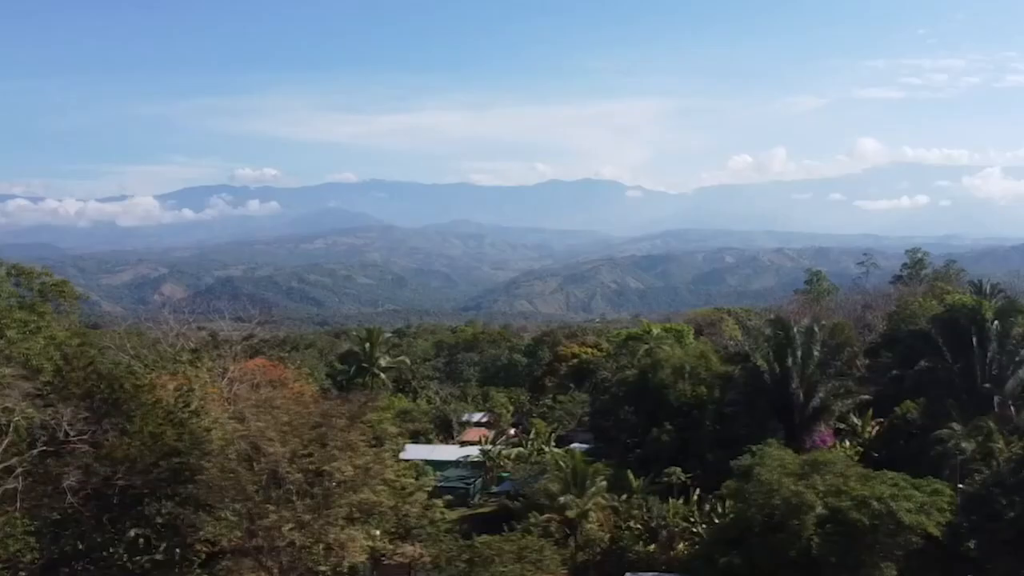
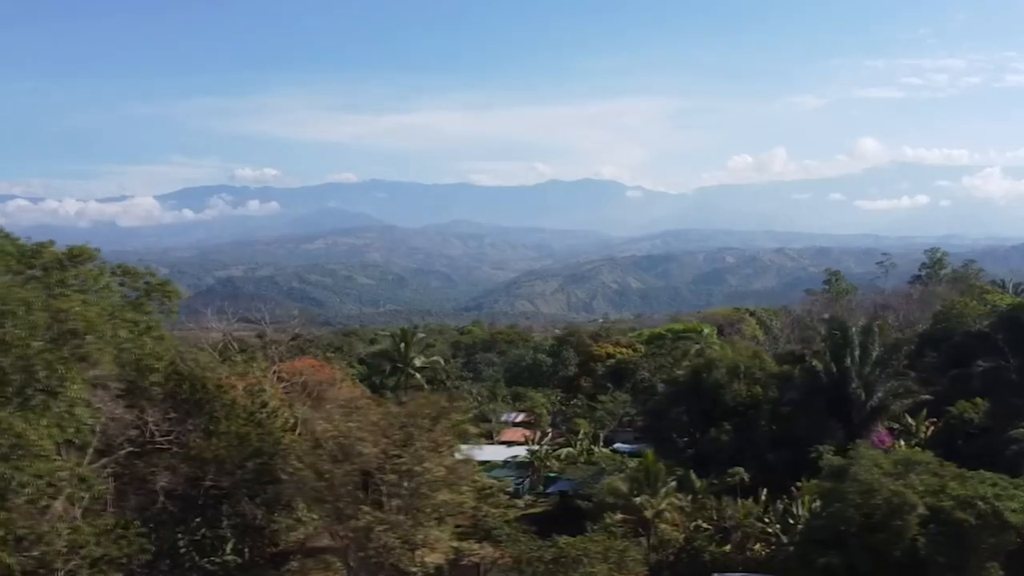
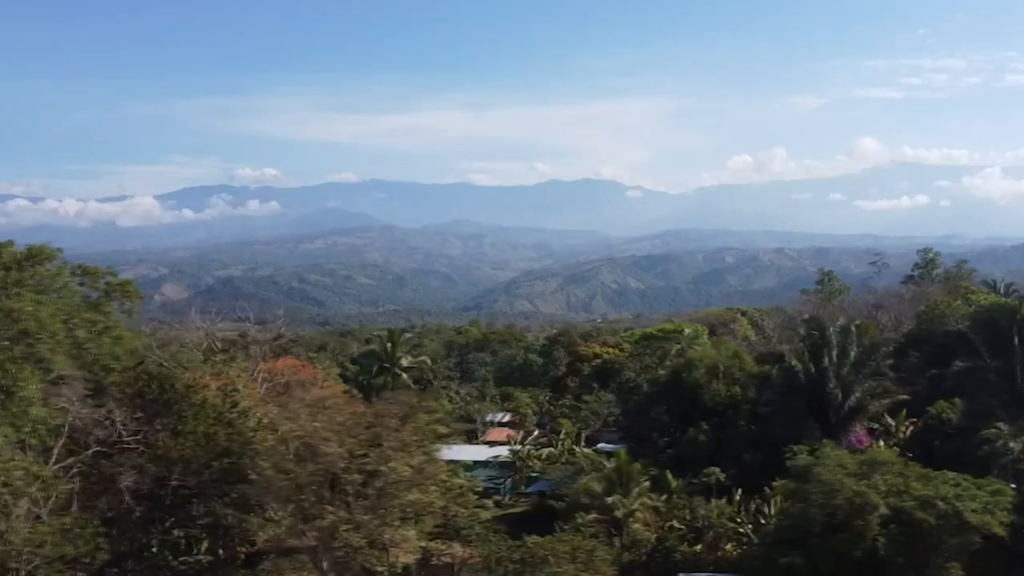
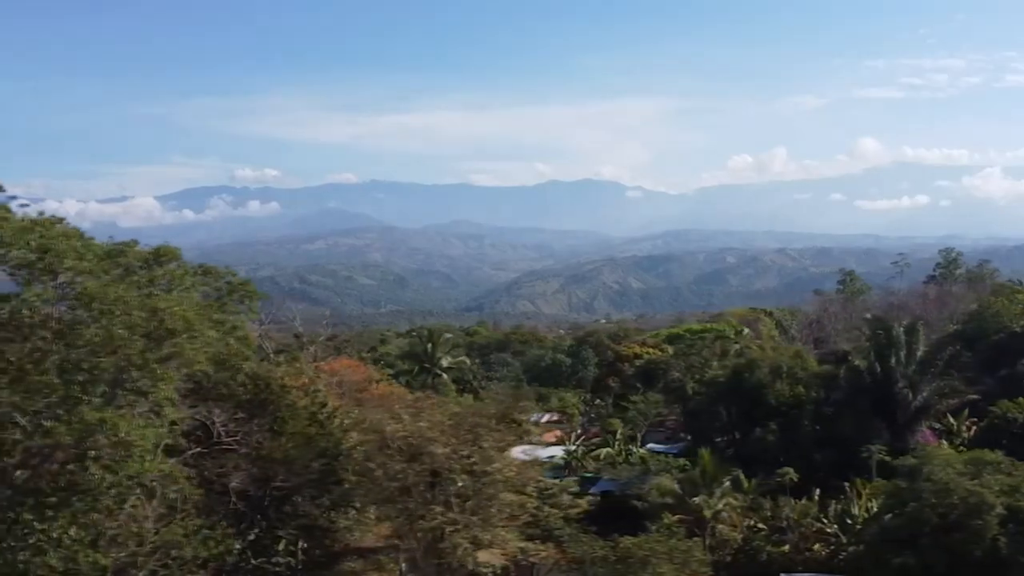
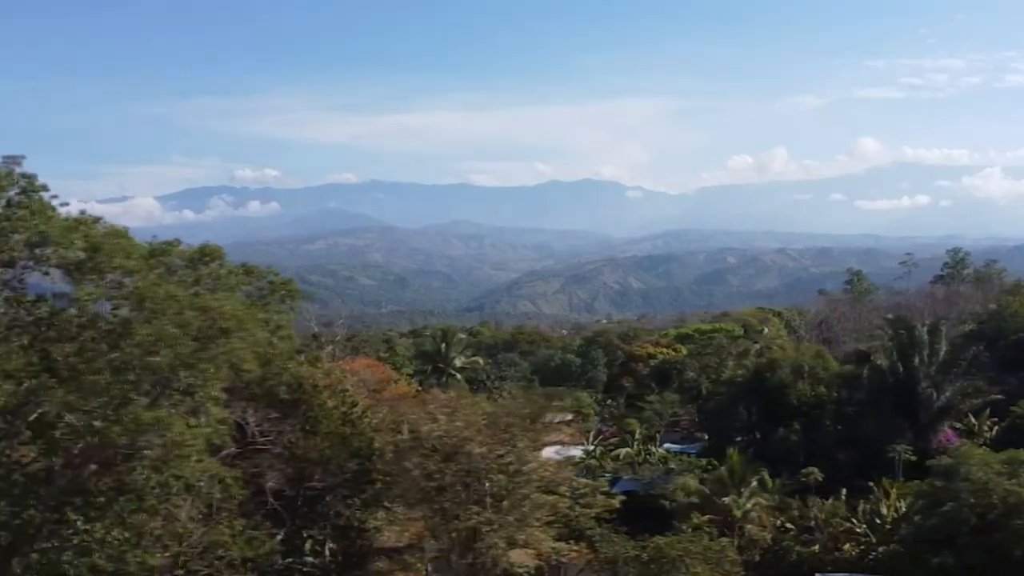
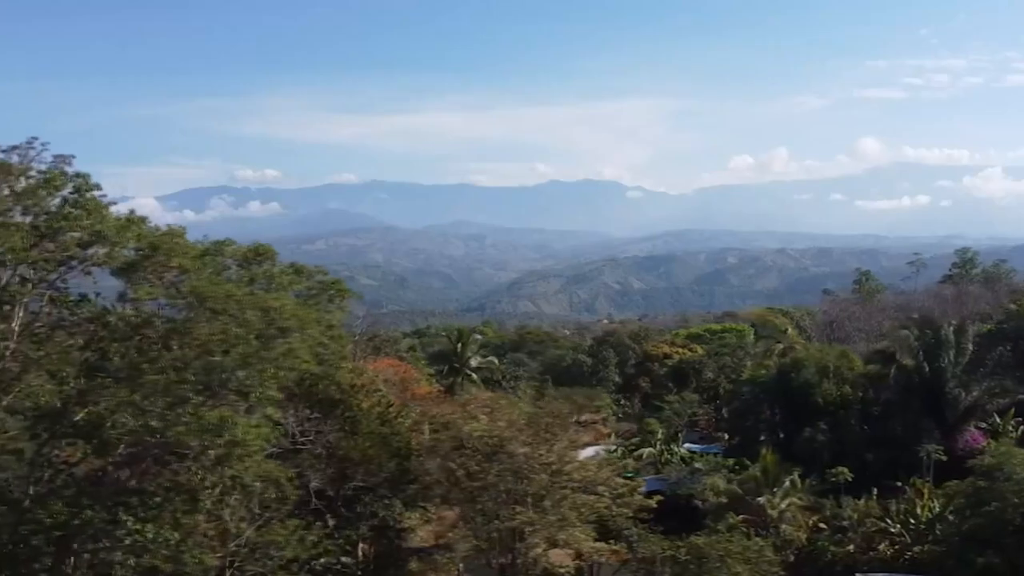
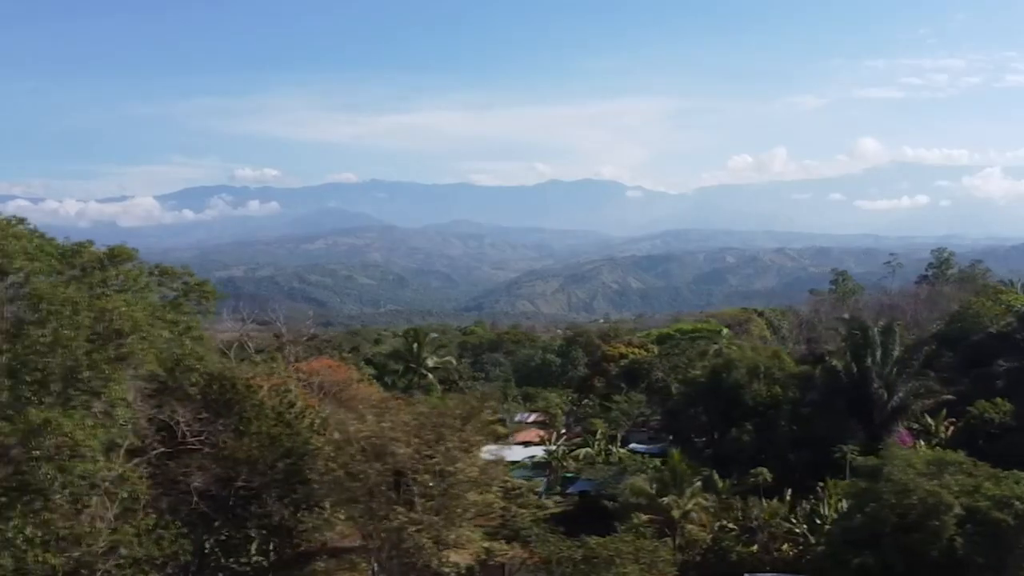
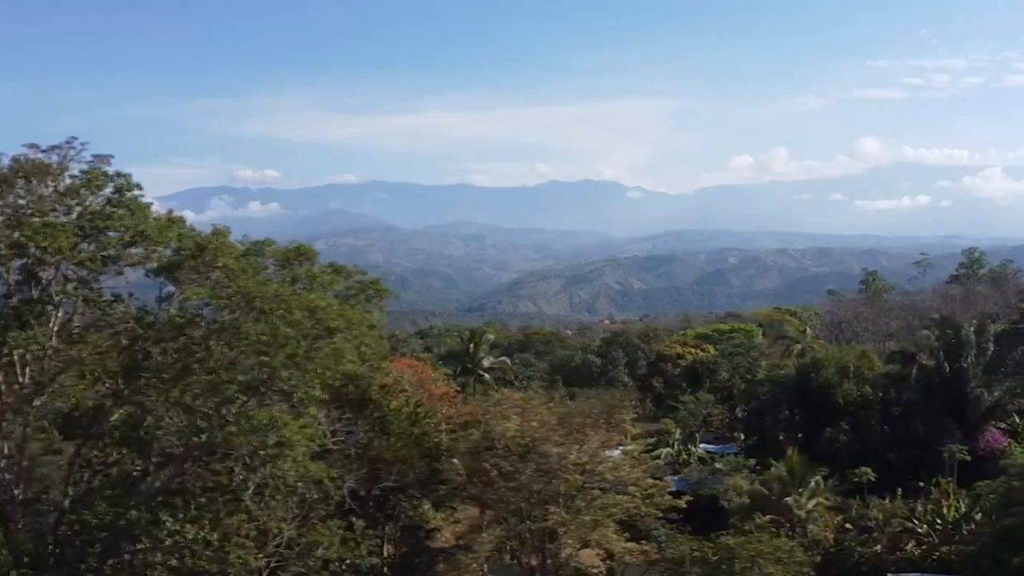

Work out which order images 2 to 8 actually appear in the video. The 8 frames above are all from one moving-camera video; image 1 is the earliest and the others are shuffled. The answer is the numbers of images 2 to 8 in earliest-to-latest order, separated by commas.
3, 2, 7, 4, 5, 6, 8
